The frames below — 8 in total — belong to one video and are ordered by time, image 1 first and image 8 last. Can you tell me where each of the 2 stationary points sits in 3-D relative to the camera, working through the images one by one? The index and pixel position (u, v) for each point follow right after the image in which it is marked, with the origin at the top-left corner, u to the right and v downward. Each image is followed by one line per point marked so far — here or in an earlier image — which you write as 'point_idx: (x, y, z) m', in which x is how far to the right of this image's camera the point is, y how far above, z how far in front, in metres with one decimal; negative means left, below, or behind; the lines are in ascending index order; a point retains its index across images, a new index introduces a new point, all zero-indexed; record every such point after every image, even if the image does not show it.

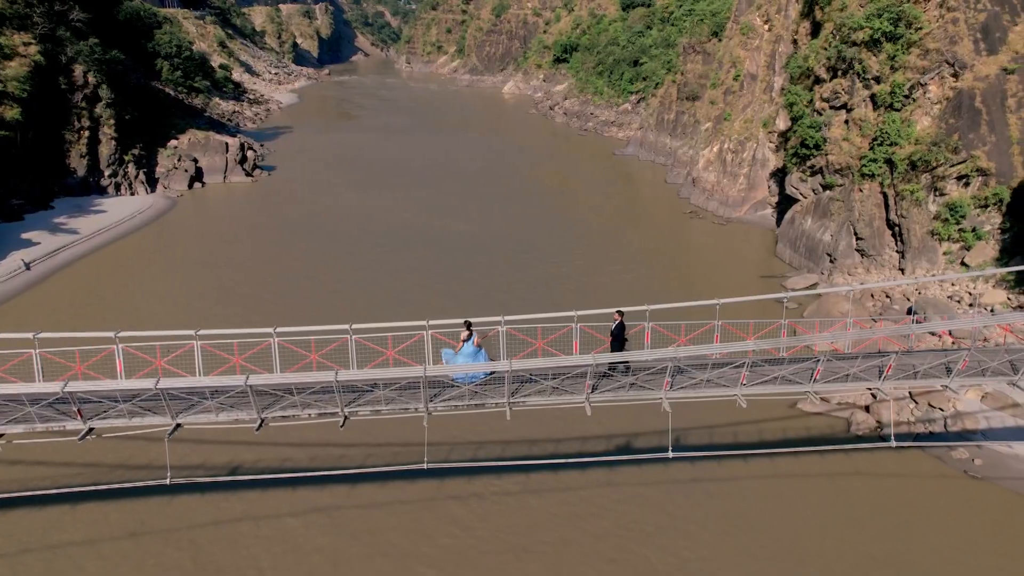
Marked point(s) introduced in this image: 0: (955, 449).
0: (+10.5, -3.8, +16.7) m
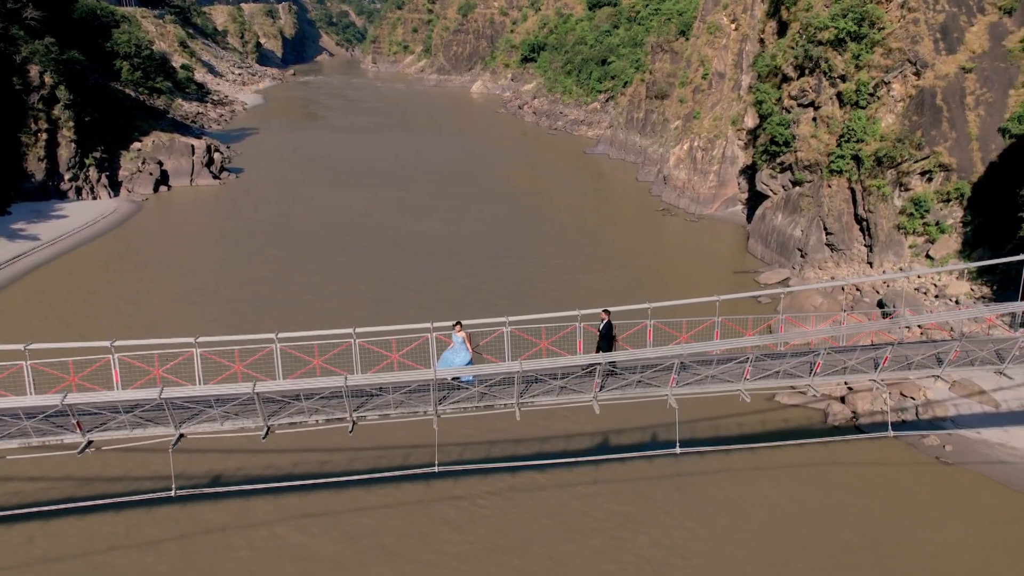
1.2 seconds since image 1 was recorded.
0: (+10.1, -3.6, +17.2) m
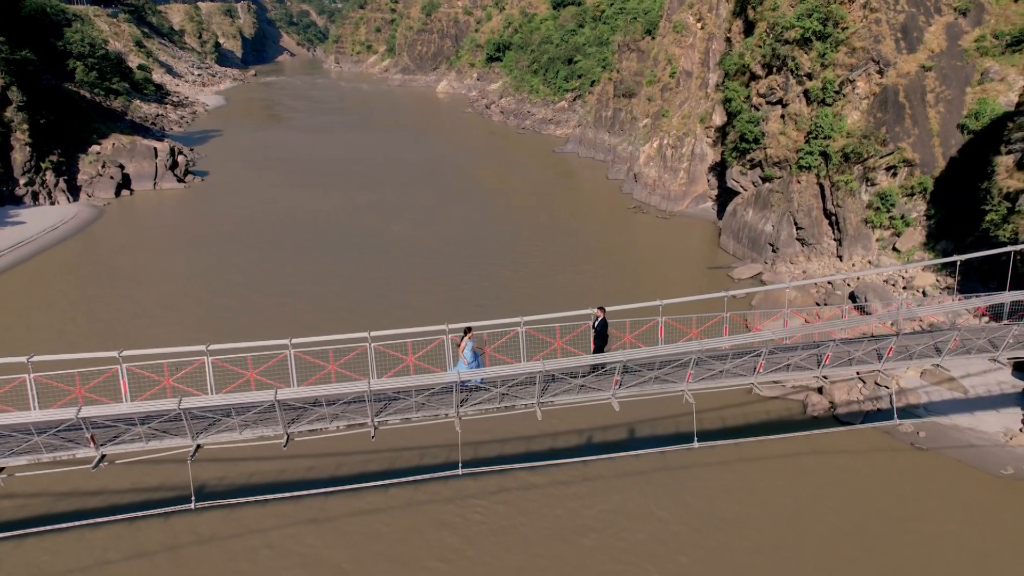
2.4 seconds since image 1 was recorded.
0: (+9.8, -3.4, +17.7) m
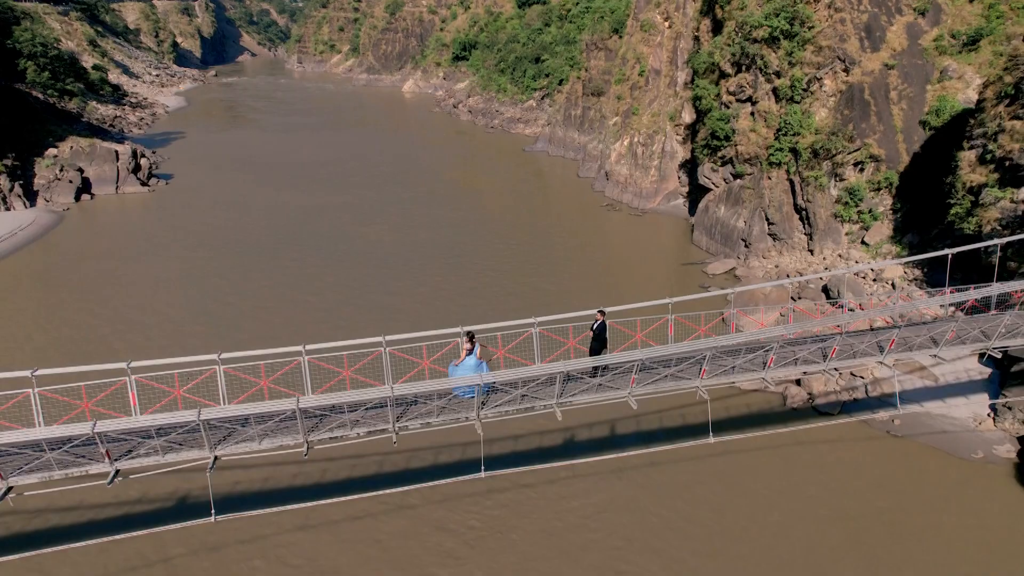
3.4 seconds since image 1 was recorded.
0: (+9.5, -3.2, +18.2) m
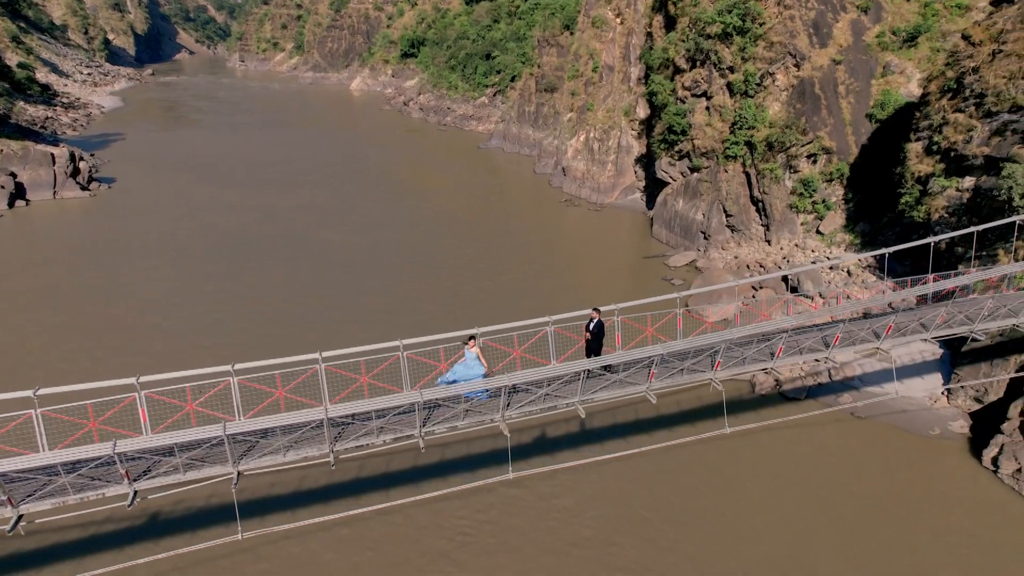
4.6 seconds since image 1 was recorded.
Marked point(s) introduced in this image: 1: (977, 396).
0: (+8.9, -2.9, +18.9) m
1: (+11.7, -2.7, +17.7) m
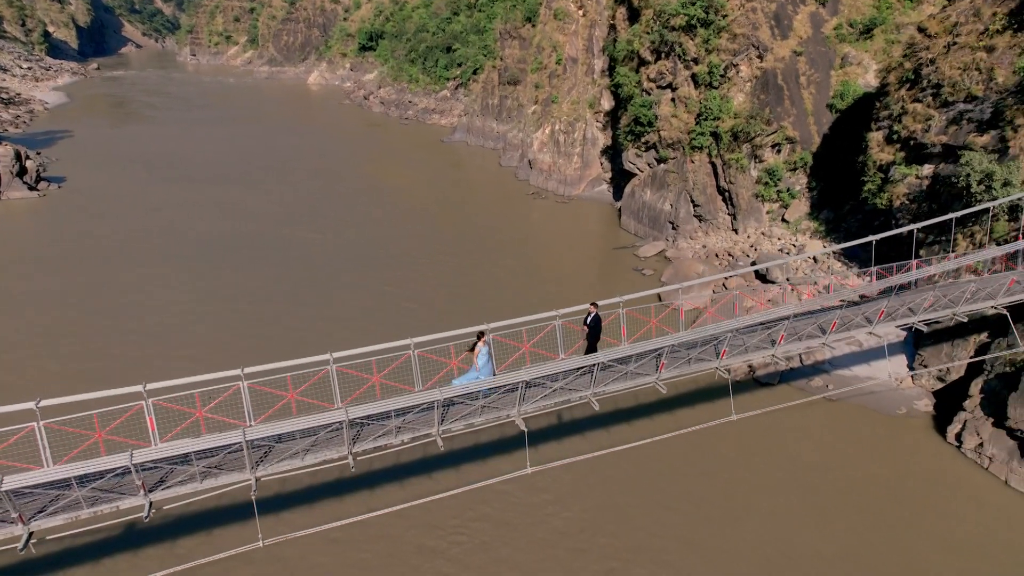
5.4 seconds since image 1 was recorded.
0: (+8.3, -2.5, +19.4) m
1: (+11.2, -2.3, +18.4) m
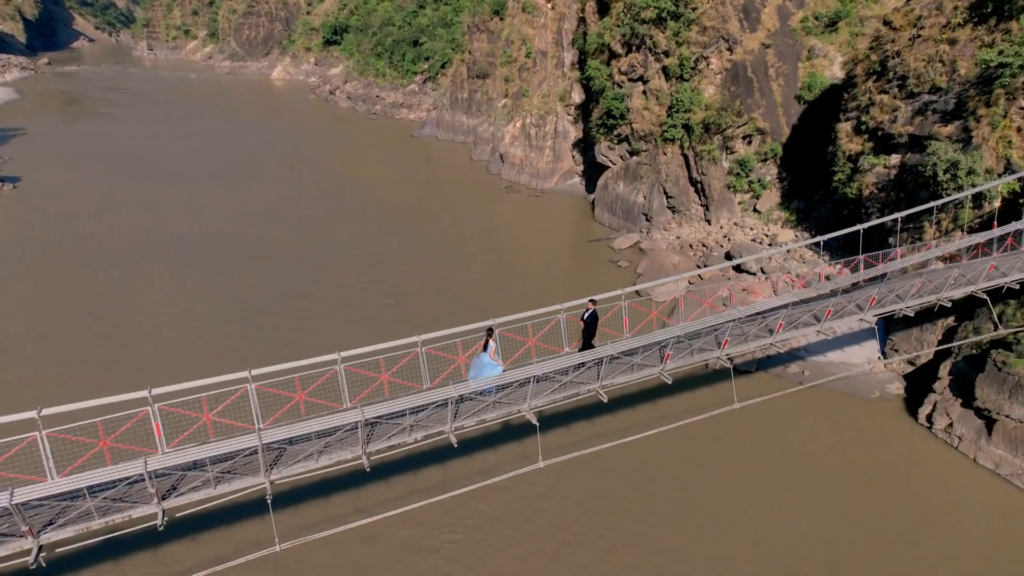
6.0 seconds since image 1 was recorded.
0: (+7.8, -2.2, +19.8) m
1: (+10.7, -1.9, +18.9) m
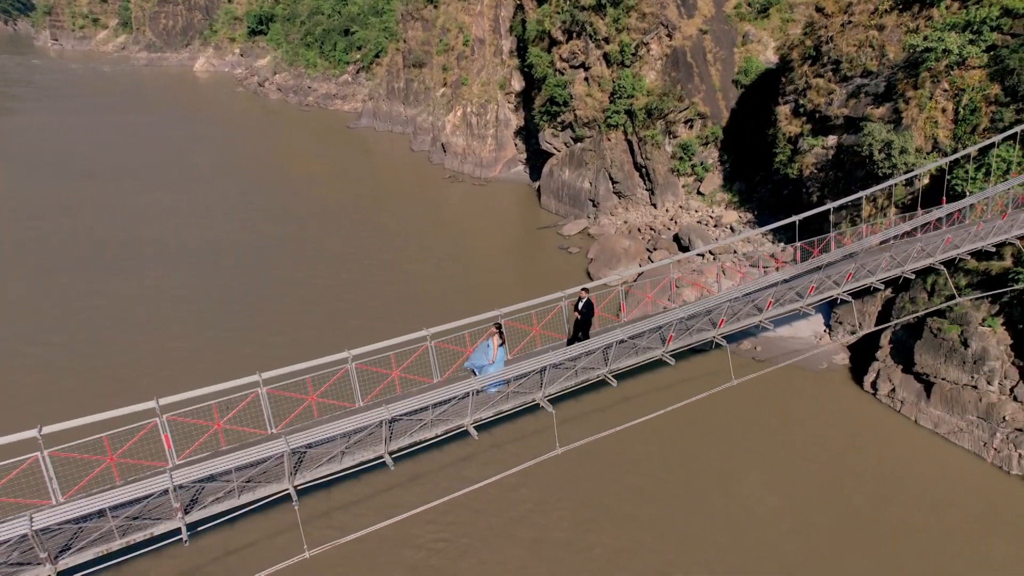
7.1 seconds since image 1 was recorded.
0: (+6.7, -1.6, +20.5) m
1: (+9.7, -1.2, +19.9) m
